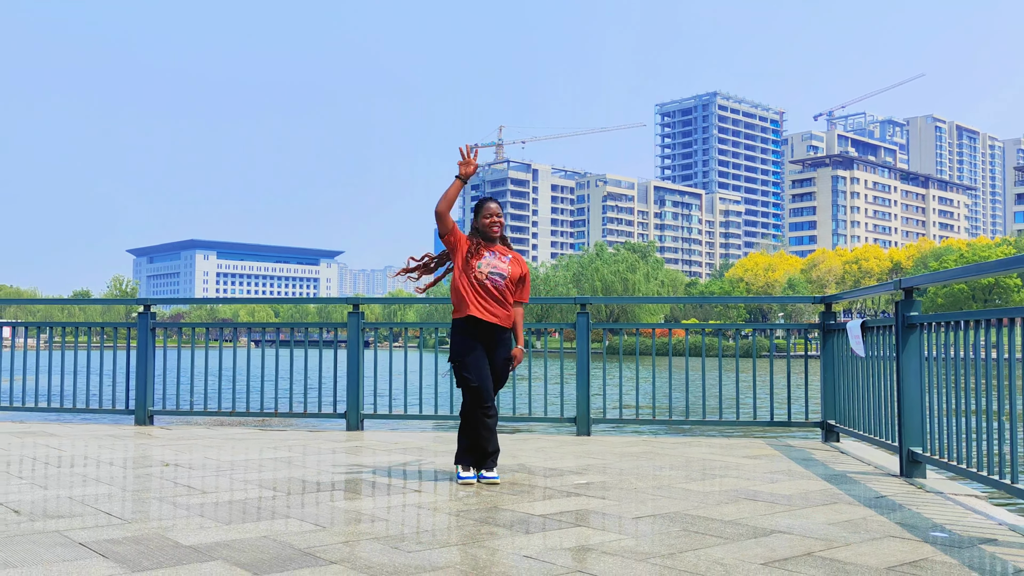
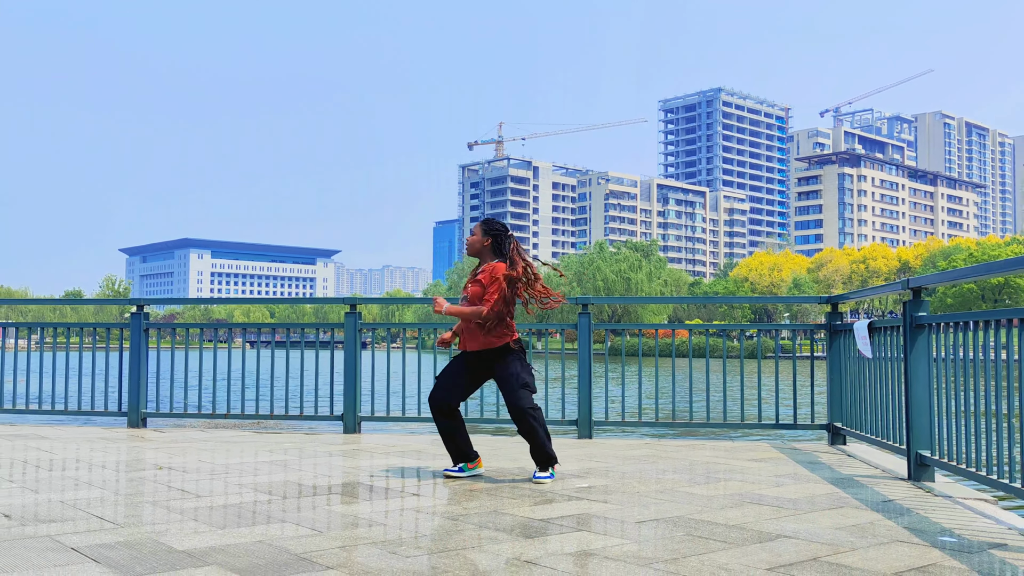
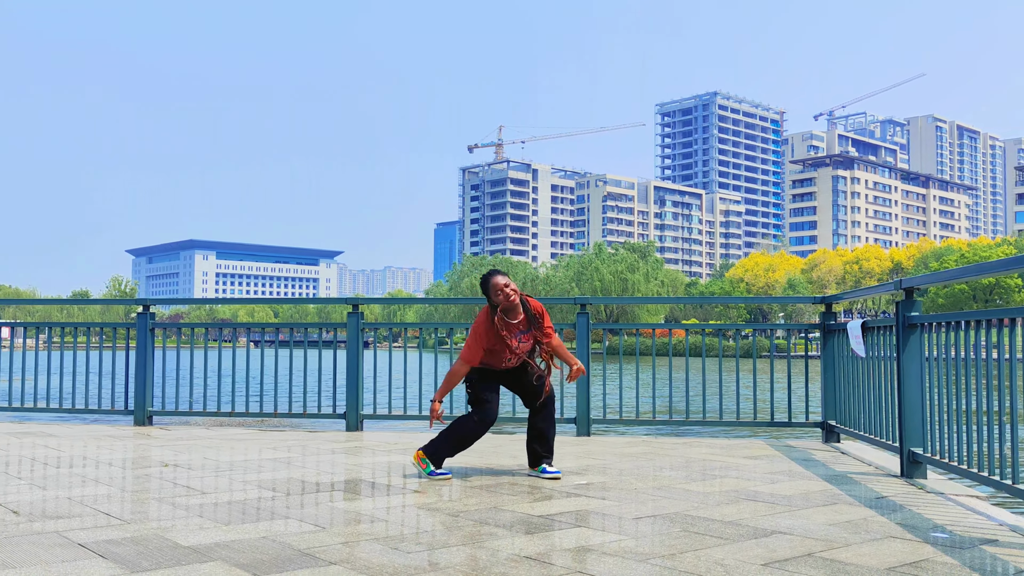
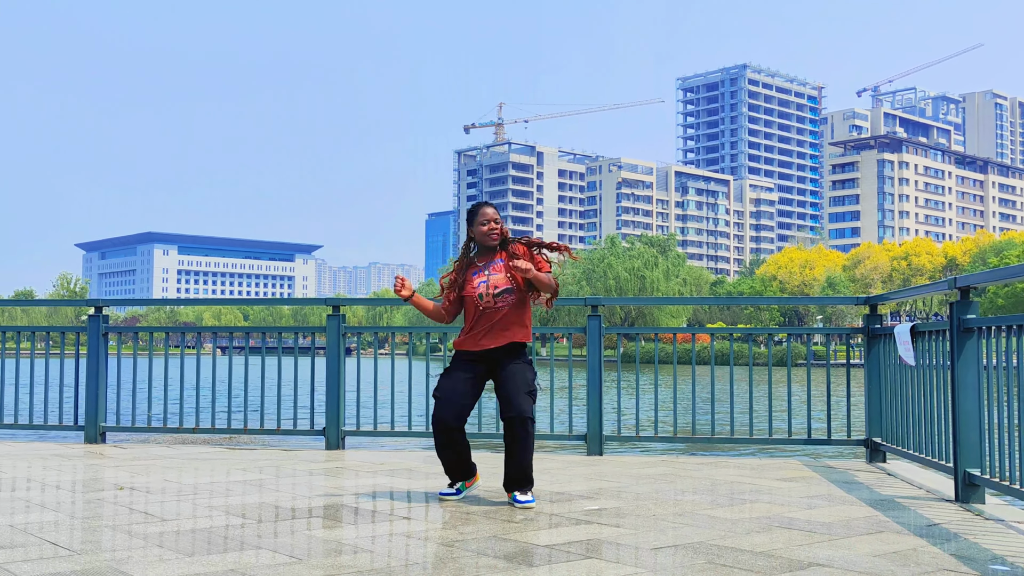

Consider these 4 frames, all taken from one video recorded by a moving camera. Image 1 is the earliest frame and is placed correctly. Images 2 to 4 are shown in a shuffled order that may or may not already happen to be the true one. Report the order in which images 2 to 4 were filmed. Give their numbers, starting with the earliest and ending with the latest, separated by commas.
3, 4, 2
